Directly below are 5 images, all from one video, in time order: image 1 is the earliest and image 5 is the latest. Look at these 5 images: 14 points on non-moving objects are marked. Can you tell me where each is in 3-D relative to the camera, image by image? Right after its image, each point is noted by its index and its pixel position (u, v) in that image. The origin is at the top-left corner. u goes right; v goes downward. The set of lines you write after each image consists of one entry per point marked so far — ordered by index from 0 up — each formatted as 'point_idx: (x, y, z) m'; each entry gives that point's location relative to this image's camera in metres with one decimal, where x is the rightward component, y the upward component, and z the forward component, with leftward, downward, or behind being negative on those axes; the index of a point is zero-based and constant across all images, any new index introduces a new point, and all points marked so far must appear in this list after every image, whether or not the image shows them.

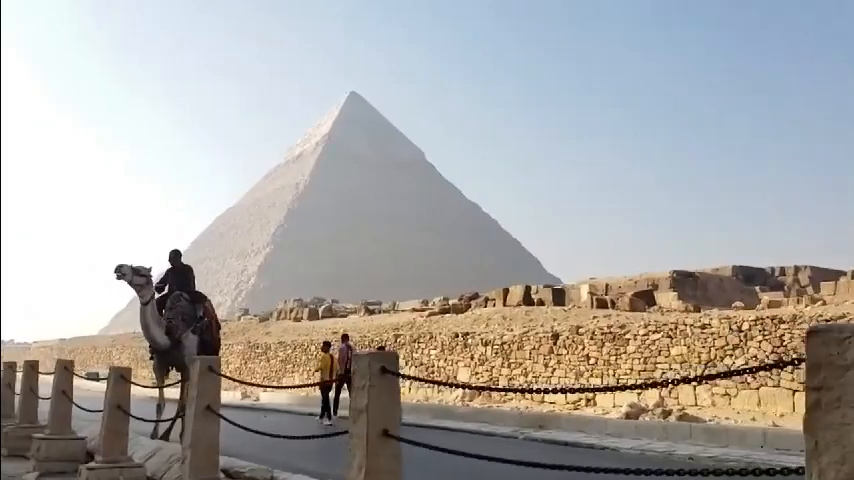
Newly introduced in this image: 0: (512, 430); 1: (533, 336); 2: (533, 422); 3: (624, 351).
0: (+1.2, -2.6, +11.8) m
1: (+2.4, -2.2, +19.9) m
2: (+1.5, -2.6, +12.2) m
3: (+4.0, -2.2, +17.6) m
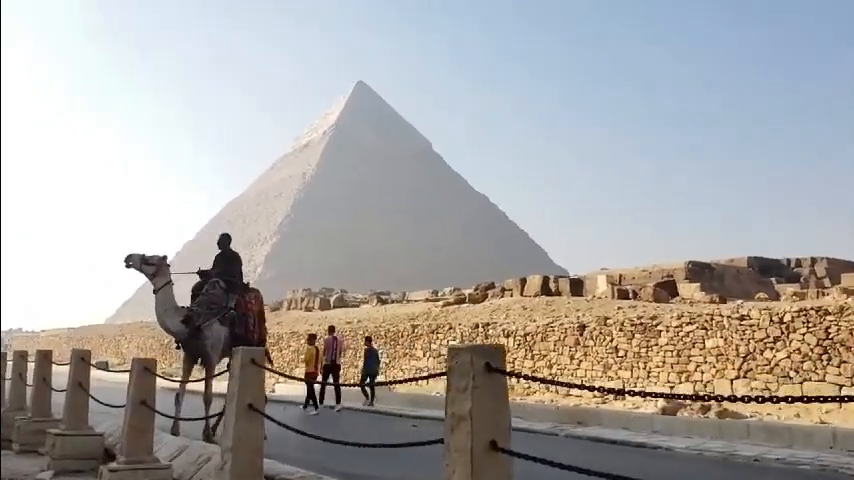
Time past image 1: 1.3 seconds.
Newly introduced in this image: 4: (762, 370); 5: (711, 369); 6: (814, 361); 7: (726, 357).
0: (+1.6, -2.4, +11.1) m
1: (+2.9, -1.9, +19.3) m
2: (+1.9, -2.4, +11.5) m
3: (+4.4, -2.0, +16.9) m
4: (+5.8, -2.2, +15.0) m
5: (+5.1, -2.3, +15.8) m
6: (+6.3, -2.0, +14.1) m
7: (+5.4, -2.1, +15.6) m
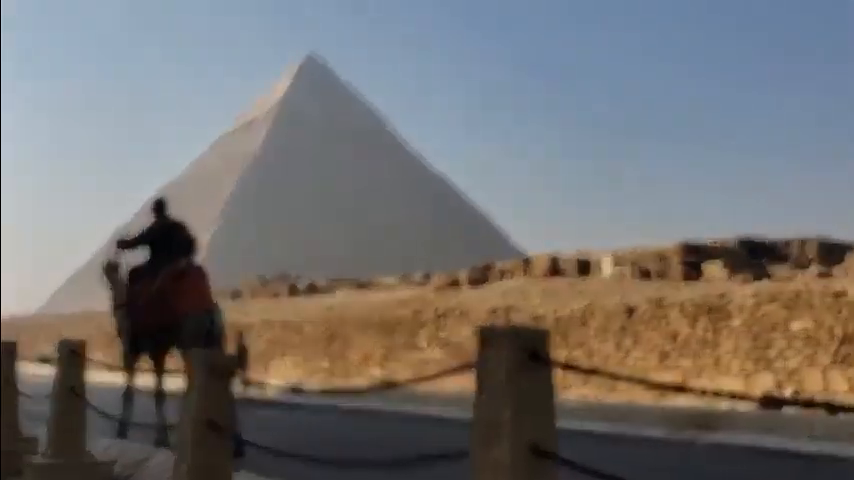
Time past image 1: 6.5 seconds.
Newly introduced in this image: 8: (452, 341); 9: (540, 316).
0: (+2.4, -1.9, +8.8) m
1: (+3.4, -1.3, +17.0) m
2: (+2.7, -1.9, +9.2) m
3: (+5.0, -1.5, +14.7) m
4: (+6.4, -1.7, +12.8) m
5: (+5.8, -1.8, +13.6) m
6: (+7.0, -1.4, +12.0) m
7: (+6.0, -1.5, +13.4) m
8: (+0.7, -2.3, +20.1) m
9: (+2.4, -1.6, +18.1) m
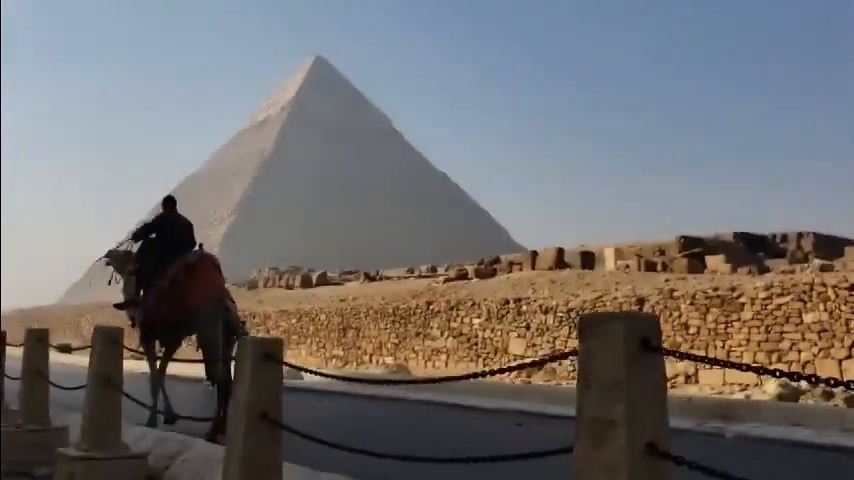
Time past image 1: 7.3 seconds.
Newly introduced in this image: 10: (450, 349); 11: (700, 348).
0: (+2.7, -1.8, +8.7) m
1: (+3.5, -1.2, +16.9) m
2: (+3.0, -1.8, +9.1) m
3: (+5.2, -1.3, +14.6) m
4: (+6.6, -1.6, +12.8) m
5: (+6.0, -1.7, +13.5) m
6: (+7.2, -1.3, +11.9) m
7: (+6.2, -1.4, +13.3) m
8: (+0.8, -2.1, +20.0) m
9: (+2.6, -1.4, +18.0) m
10: (+0.6, -2.5, +20.0) m
11: (+4.7, -1.9, +15.1) m
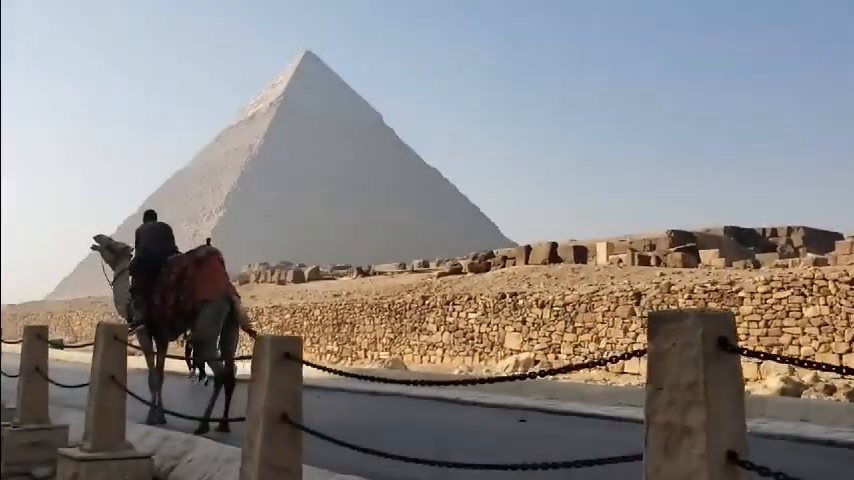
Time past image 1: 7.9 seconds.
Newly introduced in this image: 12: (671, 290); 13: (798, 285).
0: (+2.7, -1.8, +8.6) m
1: (+3.5, -1.1, +16.8) m
2: (+3.0, -1.7, +9.0) m
3: (+5.2, -1.2, +14.5) m
4: (+6.6, -1.5, +12.7) m
5: (+5.9, -1.6, +13.5) m
6: (+7.2, -1.3, +11.9) m
7: (+6.2, -1.3, +13.3) m
8: (+0.7, -1.9, +19.9) m
9: (+2.5, -1.3, +17.9) m
10: (+0.5, -2.4, +19.9) m
11: (+4.7, -1.7, +15.0) m
12: (+4.4, -0.9, +15.7) m
13: (+5.9, -0.7, +13.9) m
